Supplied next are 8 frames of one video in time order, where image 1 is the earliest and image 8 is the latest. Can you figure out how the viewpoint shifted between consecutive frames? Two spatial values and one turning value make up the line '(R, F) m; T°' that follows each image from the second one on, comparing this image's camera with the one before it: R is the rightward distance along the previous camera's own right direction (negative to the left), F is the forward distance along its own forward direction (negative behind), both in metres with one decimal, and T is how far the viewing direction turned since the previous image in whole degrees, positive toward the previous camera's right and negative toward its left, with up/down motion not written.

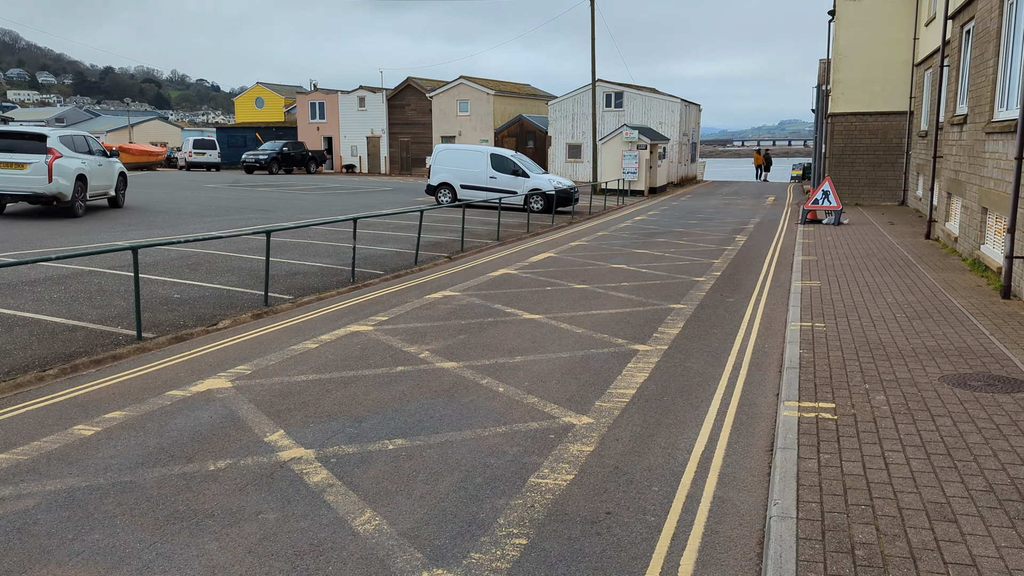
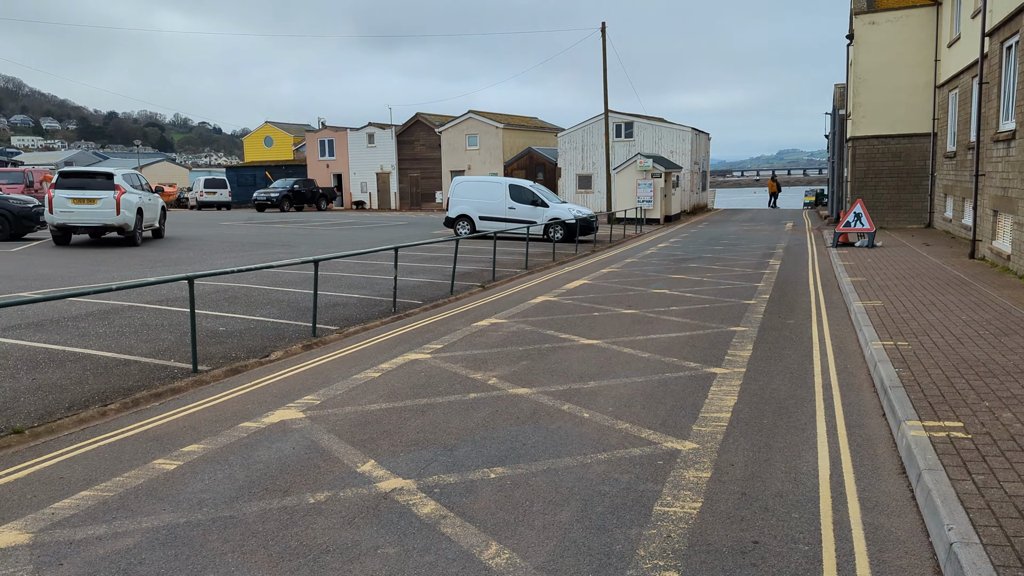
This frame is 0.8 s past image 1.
(-0.5, +0.2) m; 0°
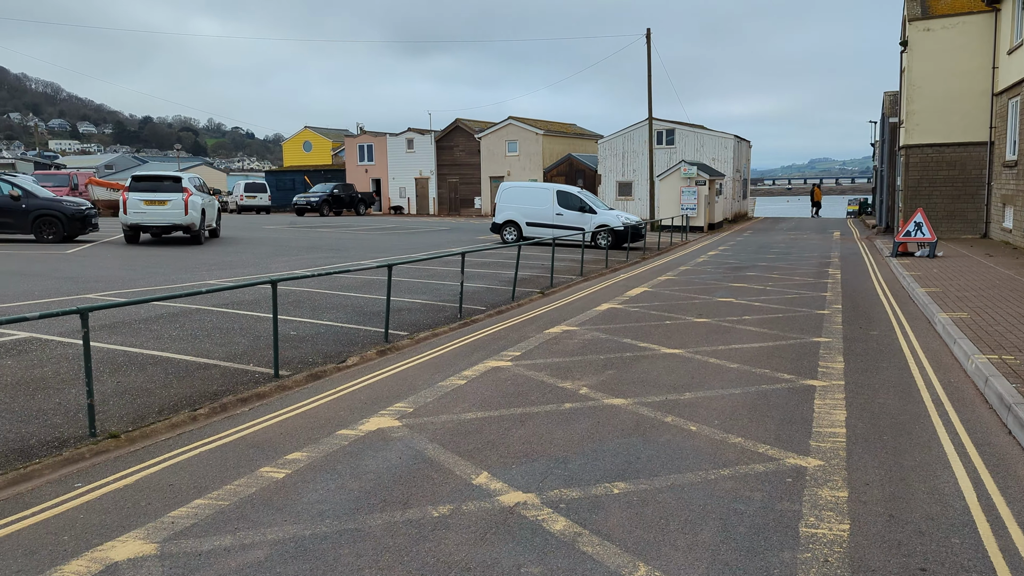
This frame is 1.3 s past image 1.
(-0.5, +0.1) m; -2°
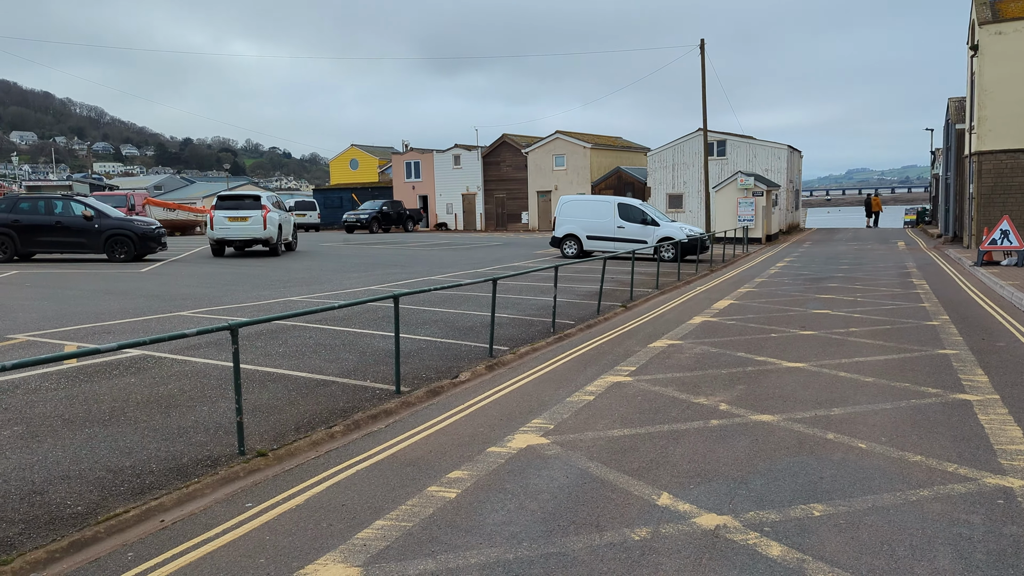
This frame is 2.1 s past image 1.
(-0.7, +0.2) m; -3°
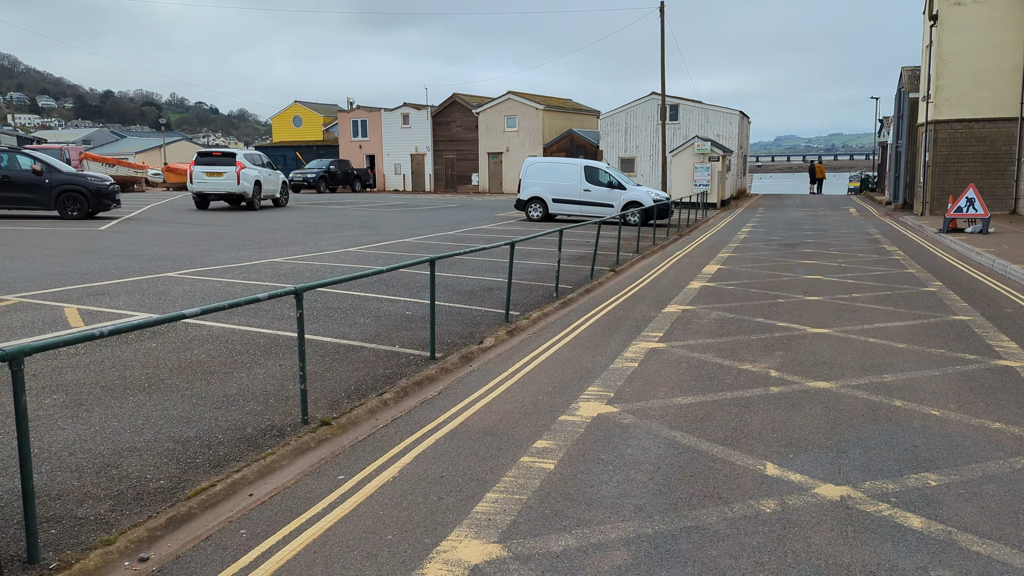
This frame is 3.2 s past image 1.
(-0.8, +0.2) m; +4°
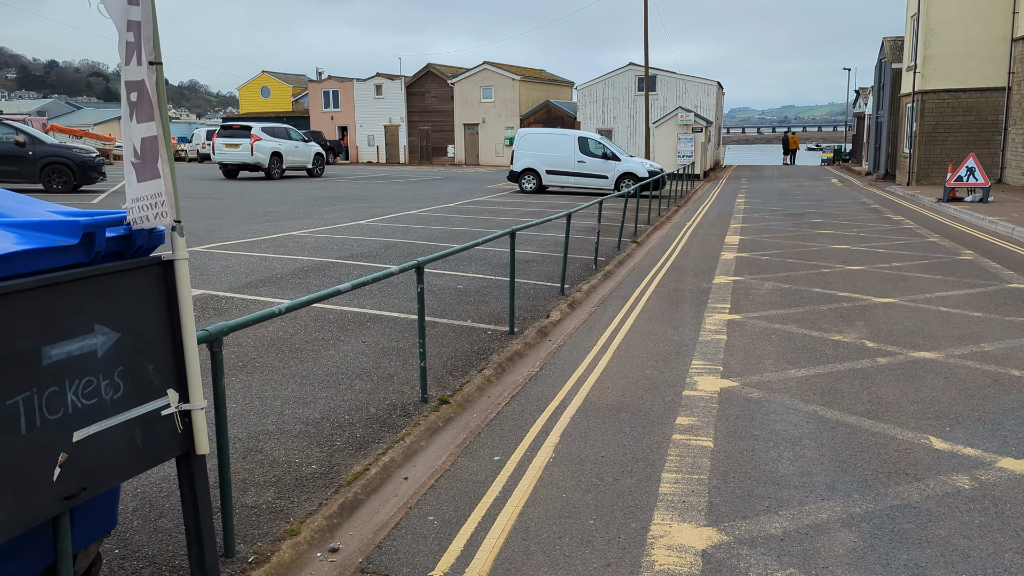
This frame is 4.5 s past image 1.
(-1.0, +0.2) m; +2°
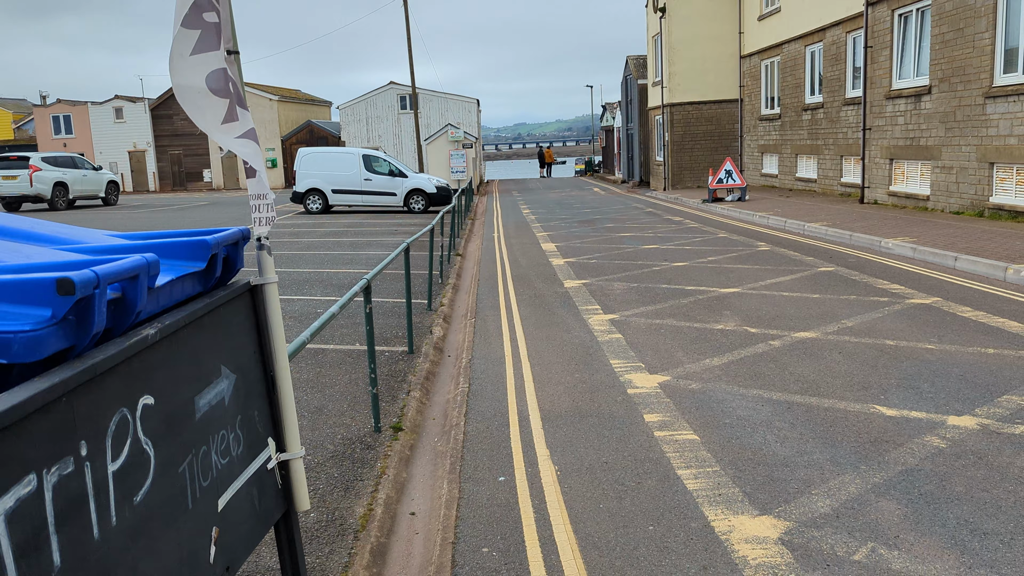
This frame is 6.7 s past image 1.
(-1.0, +0.3) m; +16°
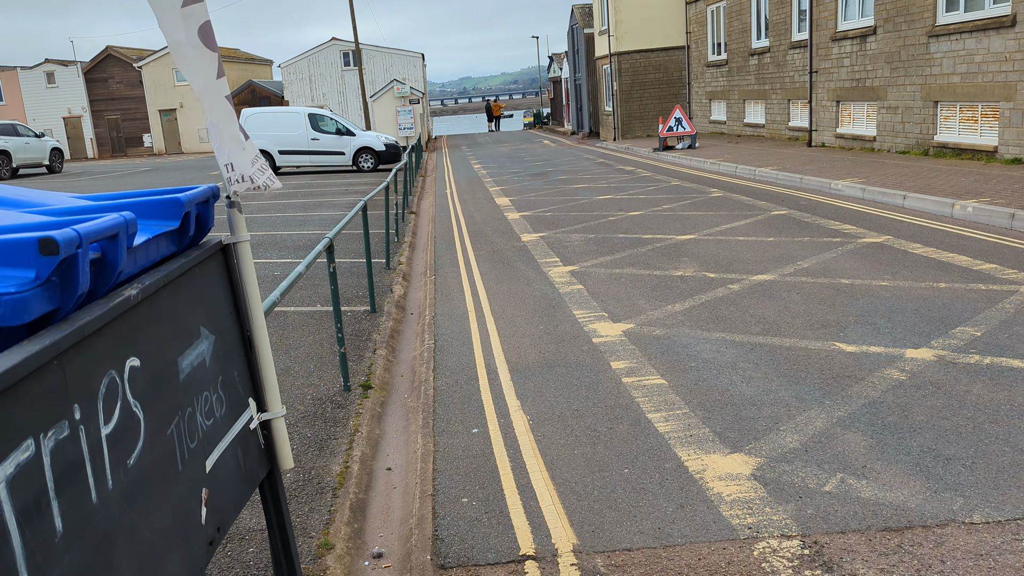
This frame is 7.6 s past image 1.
(-0.1, 0.0) m; +3°
